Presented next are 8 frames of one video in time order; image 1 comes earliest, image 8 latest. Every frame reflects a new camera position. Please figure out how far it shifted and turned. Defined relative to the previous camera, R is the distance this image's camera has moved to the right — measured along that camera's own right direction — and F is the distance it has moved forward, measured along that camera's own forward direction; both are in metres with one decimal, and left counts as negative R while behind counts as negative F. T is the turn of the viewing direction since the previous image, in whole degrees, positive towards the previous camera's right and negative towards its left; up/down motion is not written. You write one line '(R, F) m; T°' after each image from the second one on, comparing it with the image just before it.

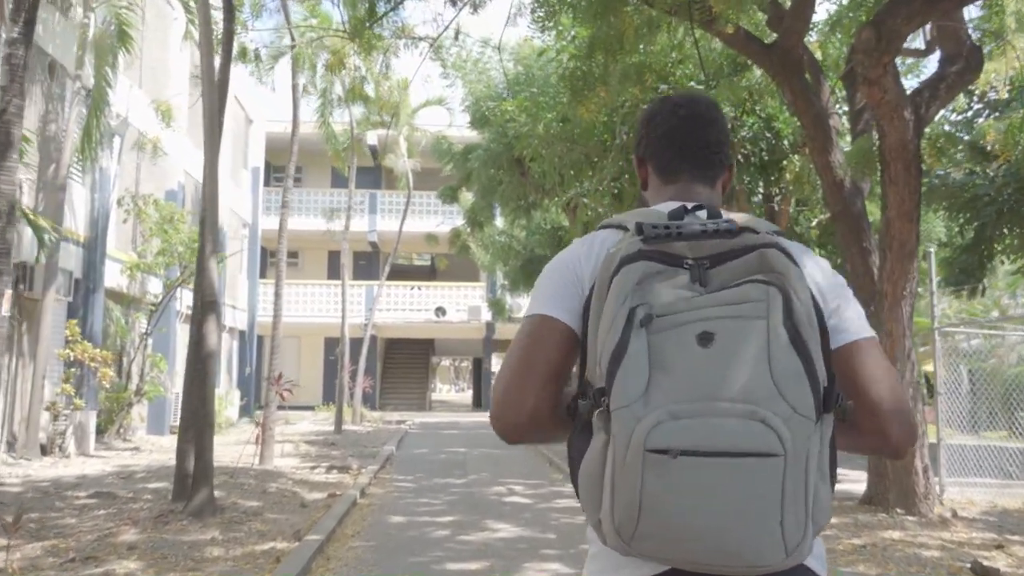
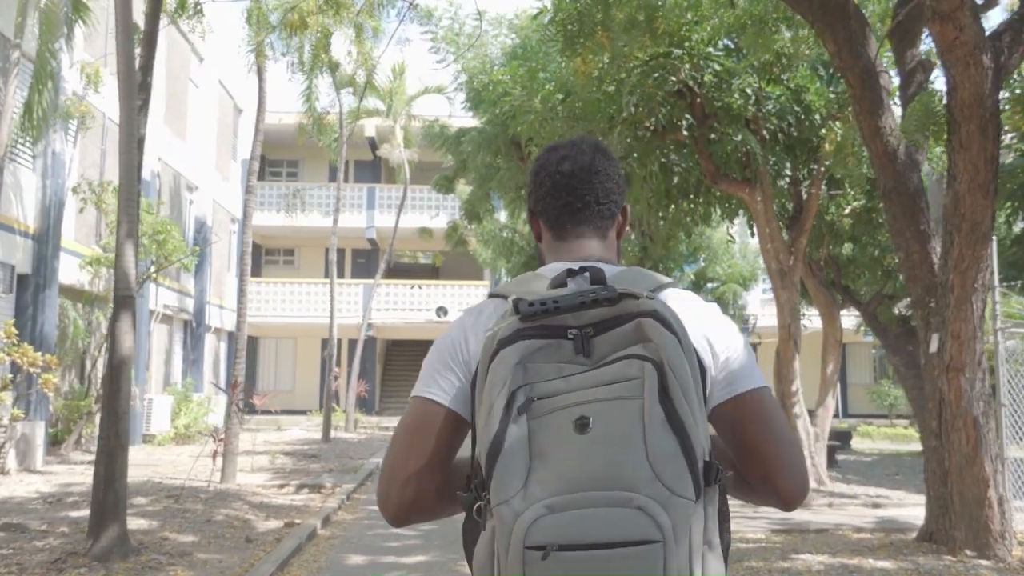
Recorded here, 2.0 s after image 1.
(+0.3, +1.7) m; -1°
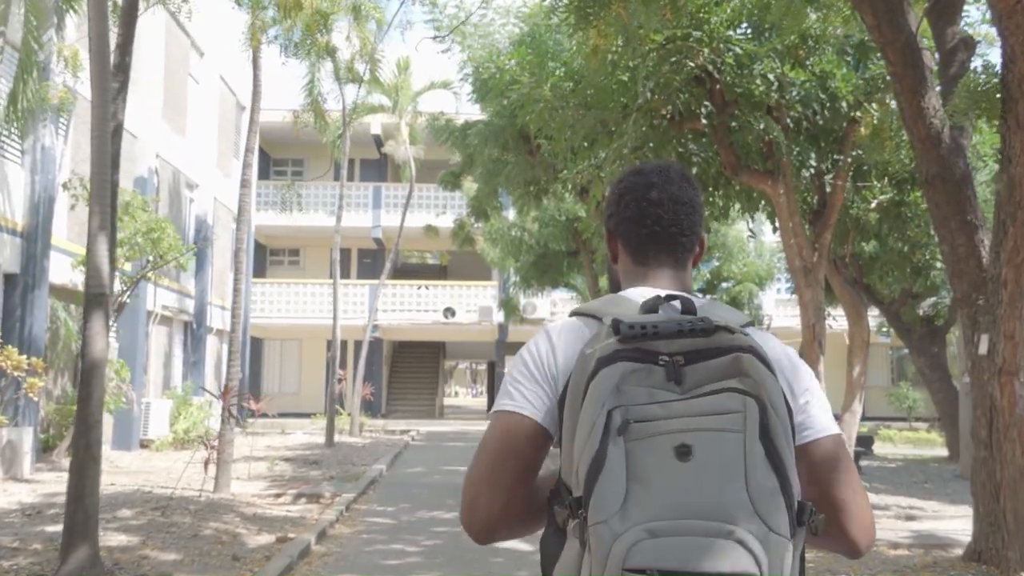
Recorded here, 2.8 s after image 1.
(0.0, +0.7) m; -1°
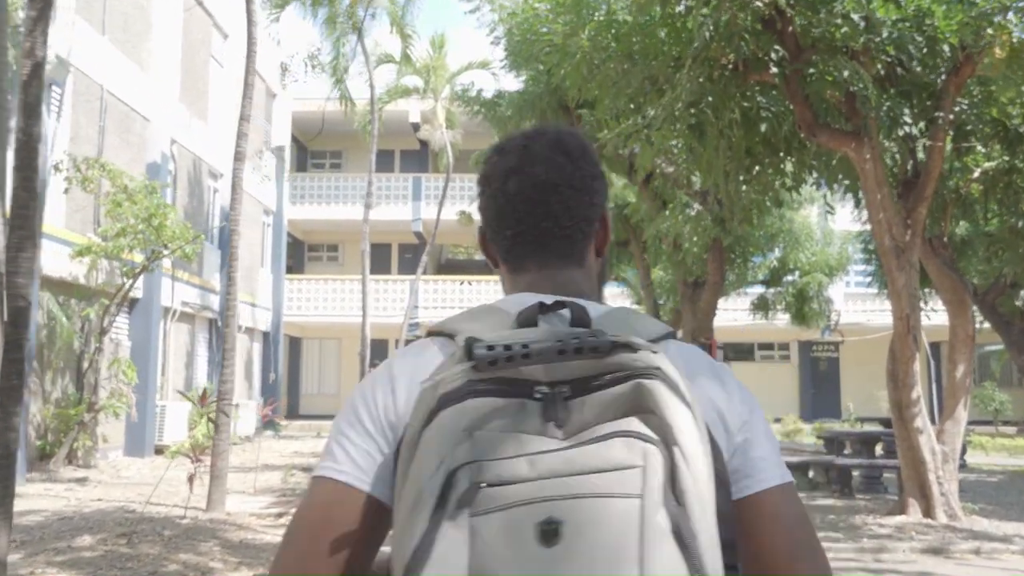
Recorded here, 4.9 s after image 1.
(+0.2, +1.8) m; -3°
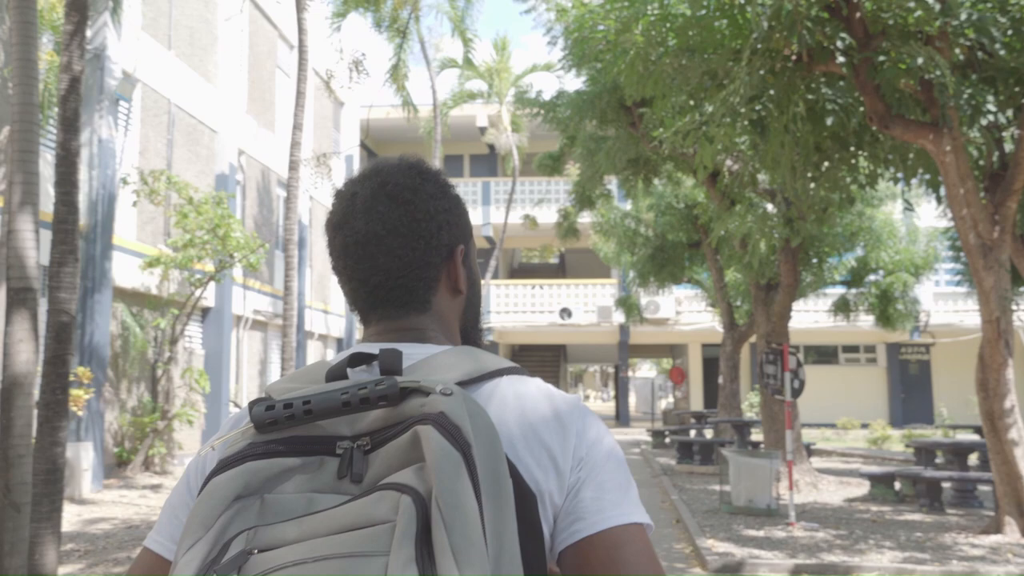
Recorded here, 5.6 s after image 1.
(+0.3, +0.3) m; -5°
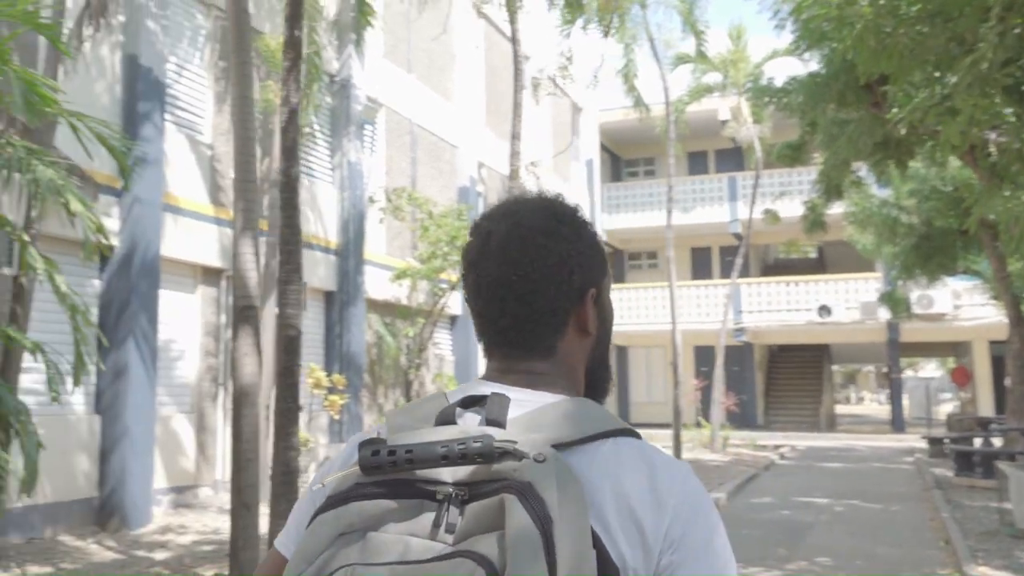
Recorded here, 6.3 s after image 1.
(+0.4, +0.2) m; -17°
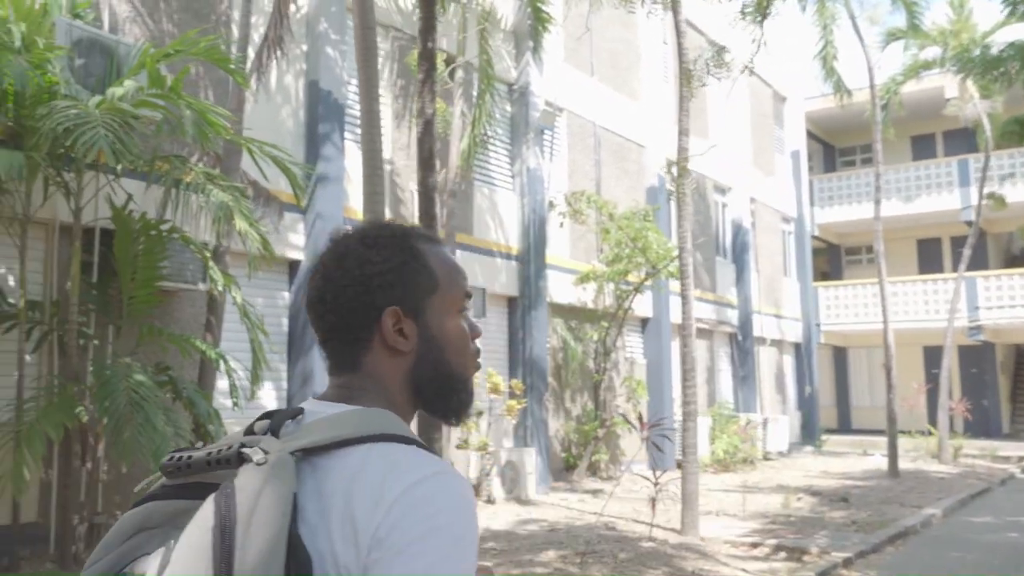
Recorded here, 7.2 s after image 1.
(+0.6, +0.2) m; -14°
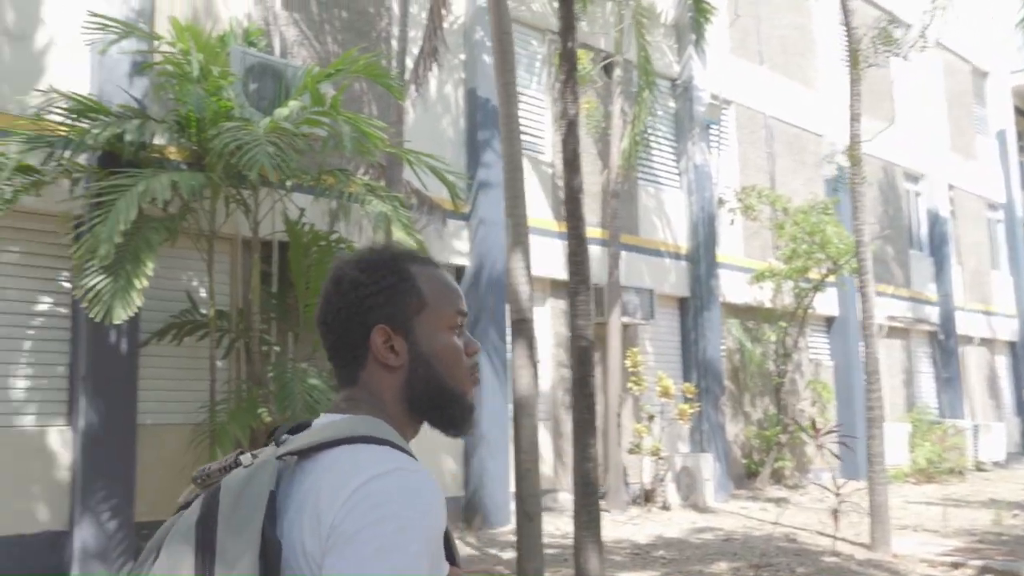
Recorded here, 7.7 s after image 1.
(+0.2, +0.1) m; -12°
